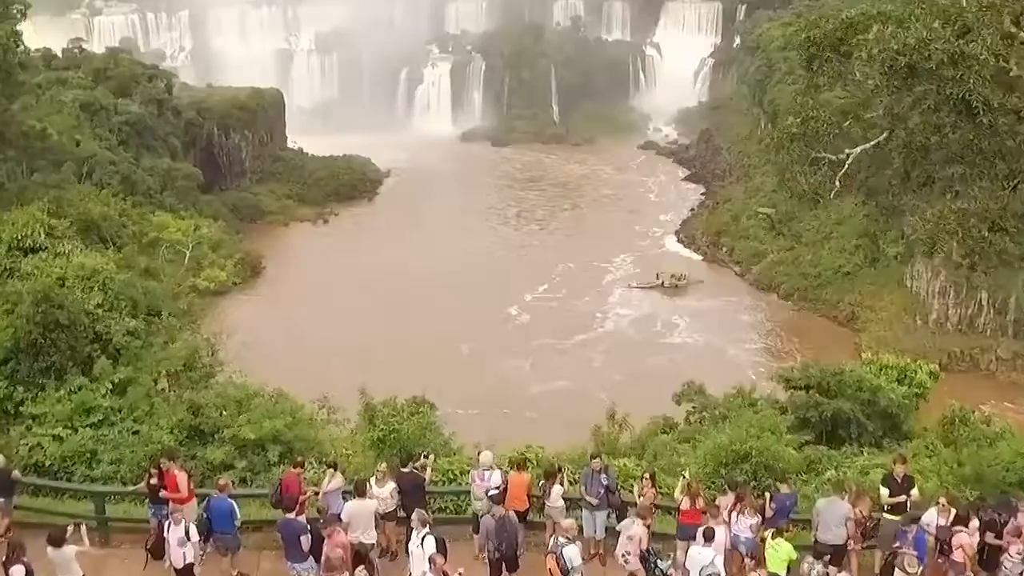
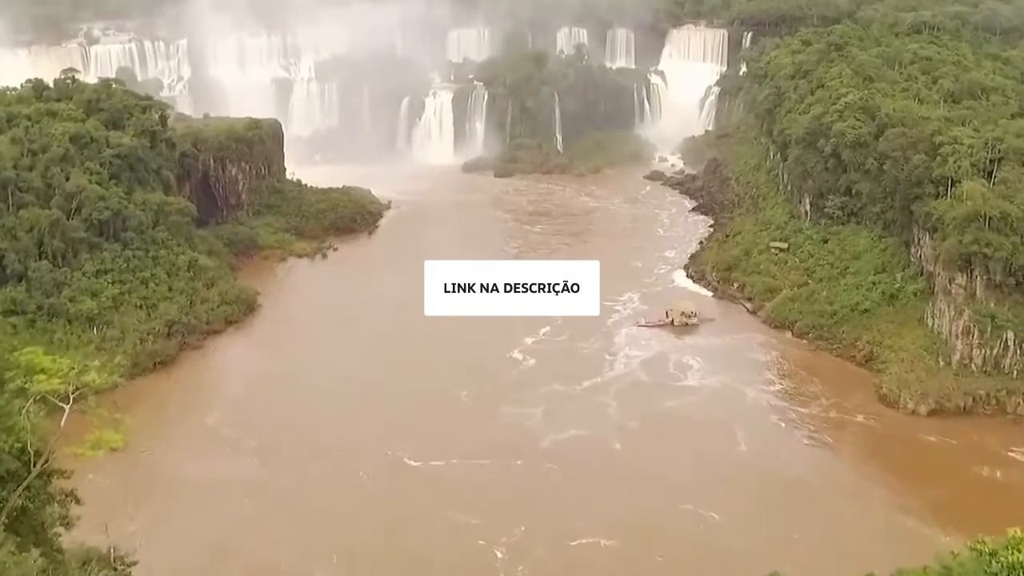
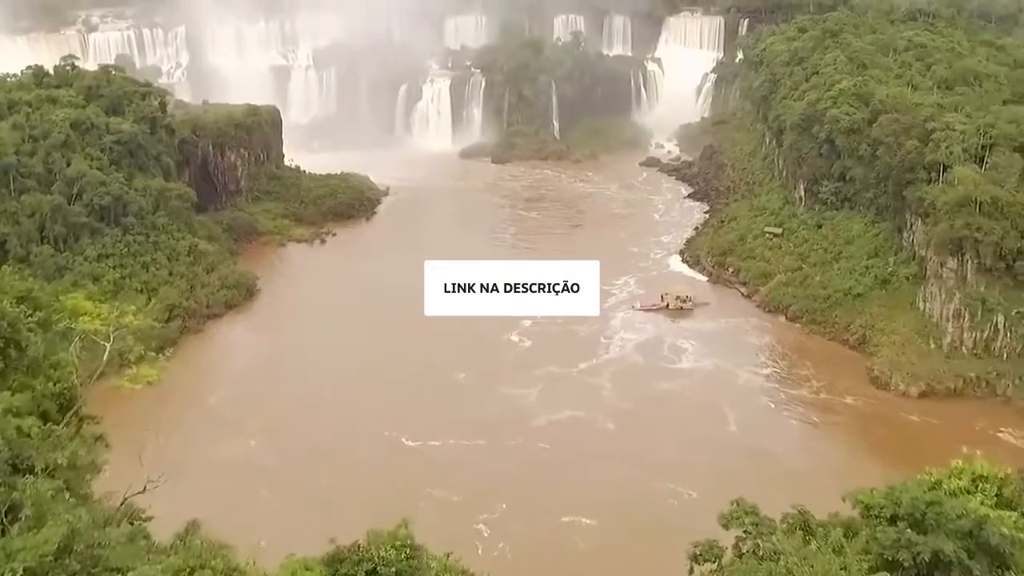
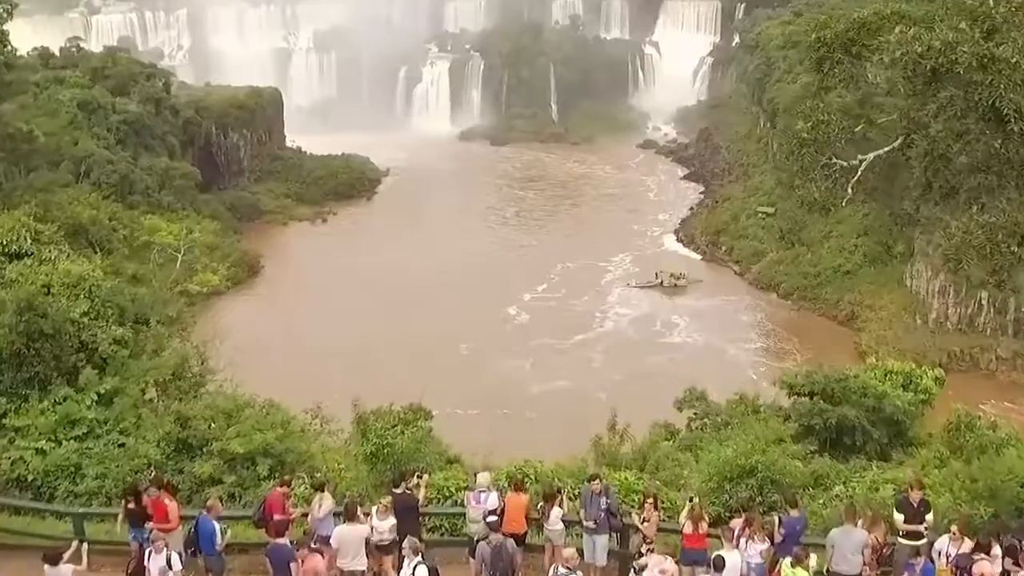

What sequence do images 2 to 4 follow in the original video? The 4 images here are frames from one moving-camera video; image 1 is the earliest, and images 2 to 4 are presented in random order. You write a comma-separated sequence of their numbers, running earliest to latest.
4, 3, 2
